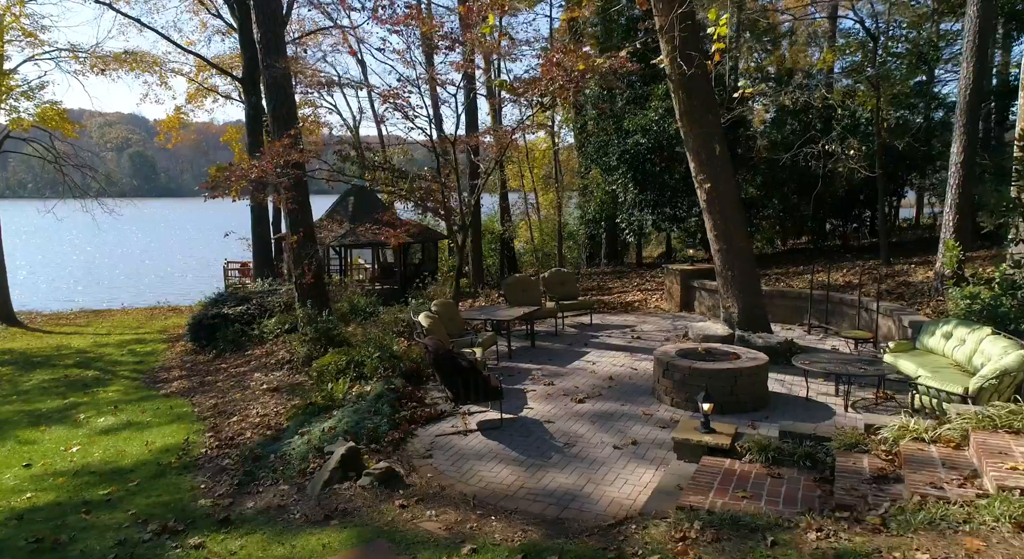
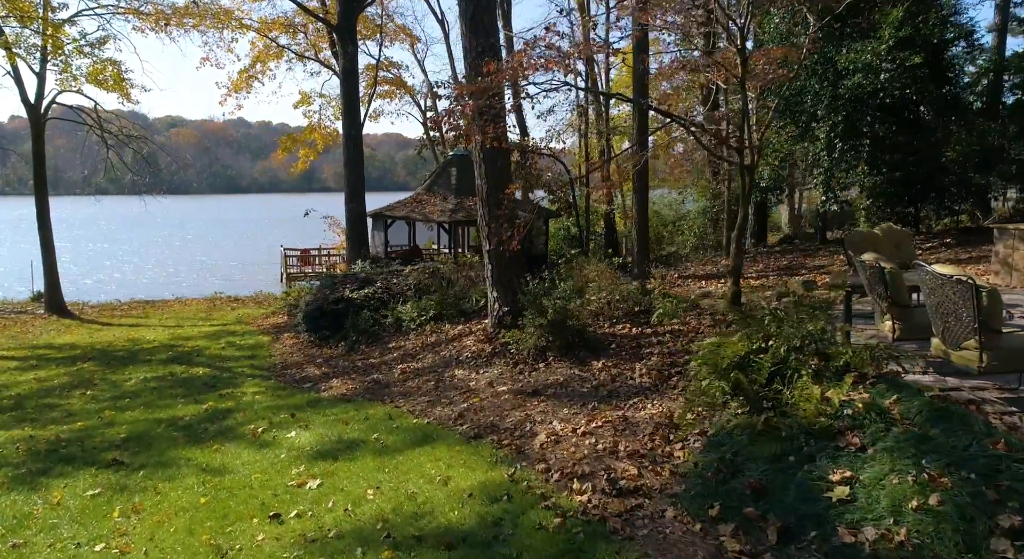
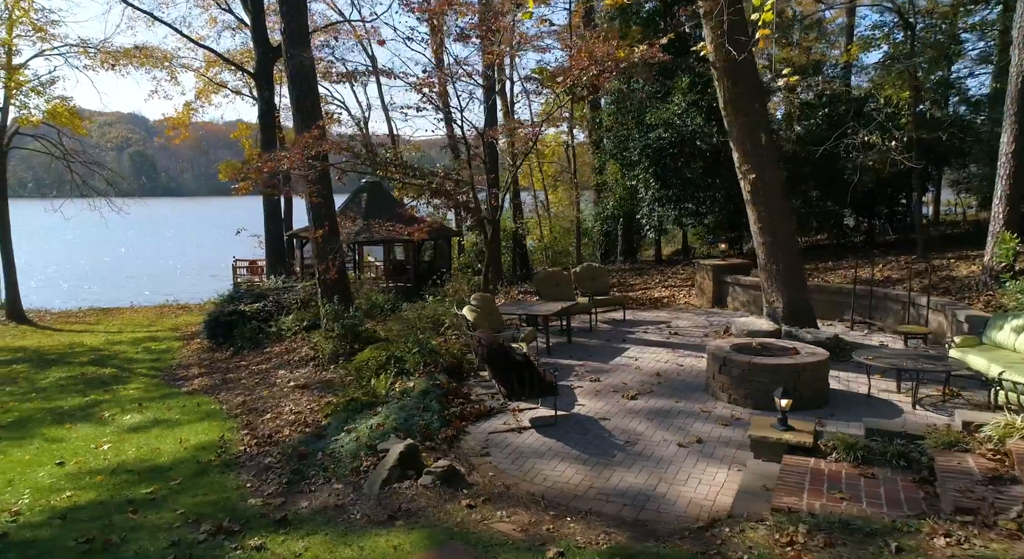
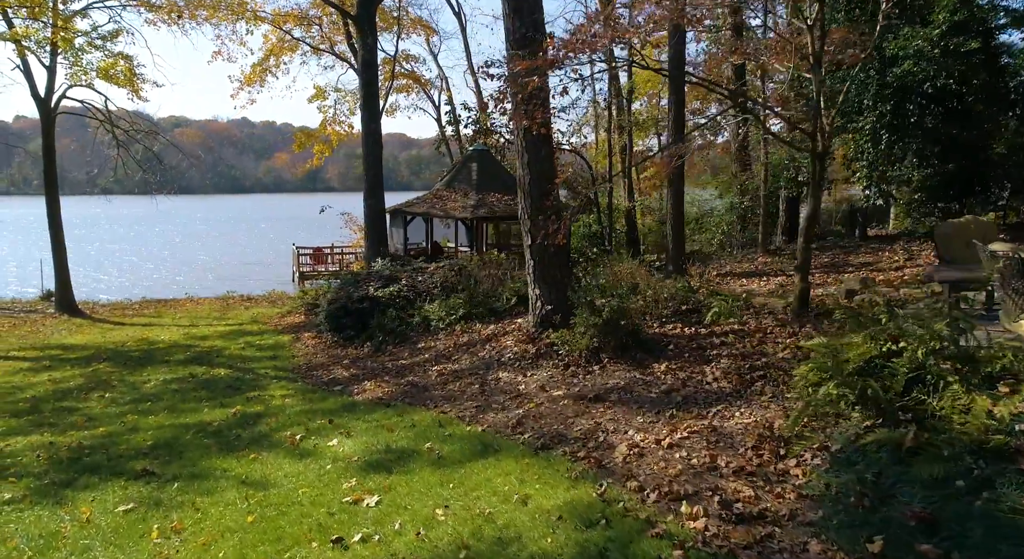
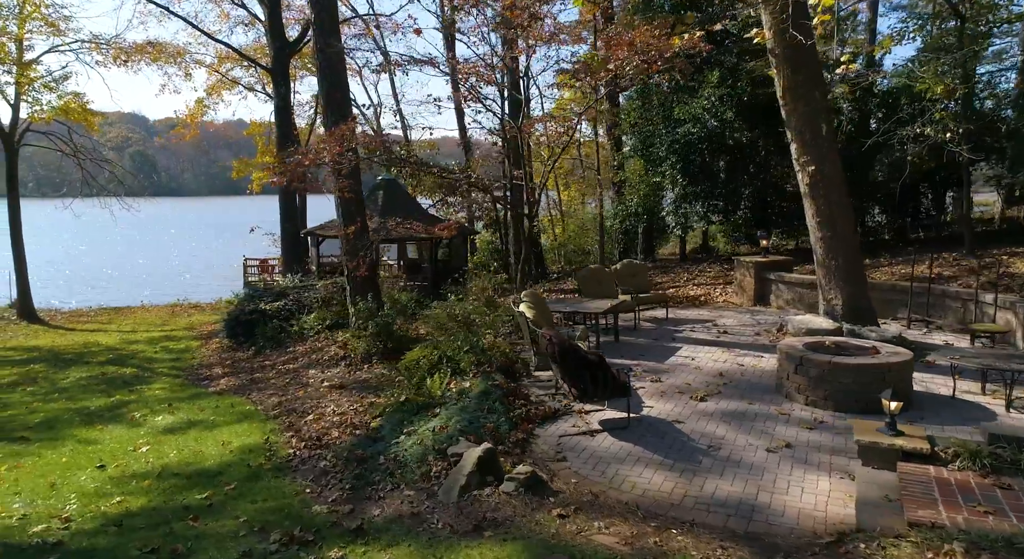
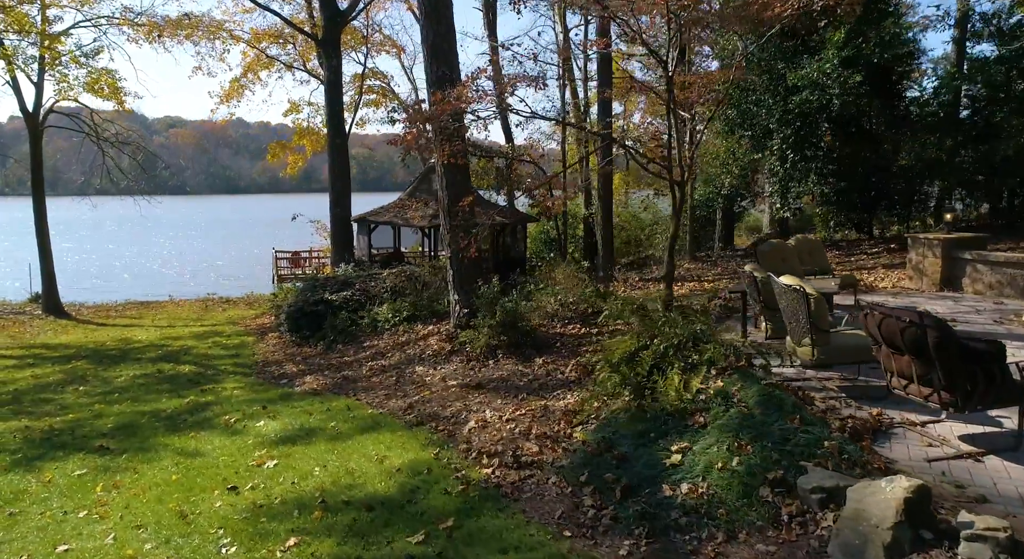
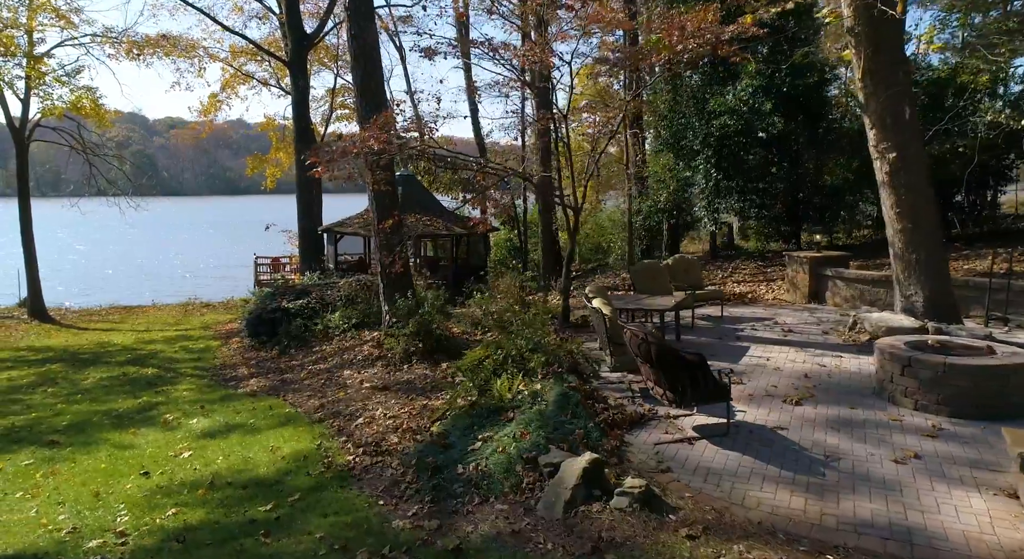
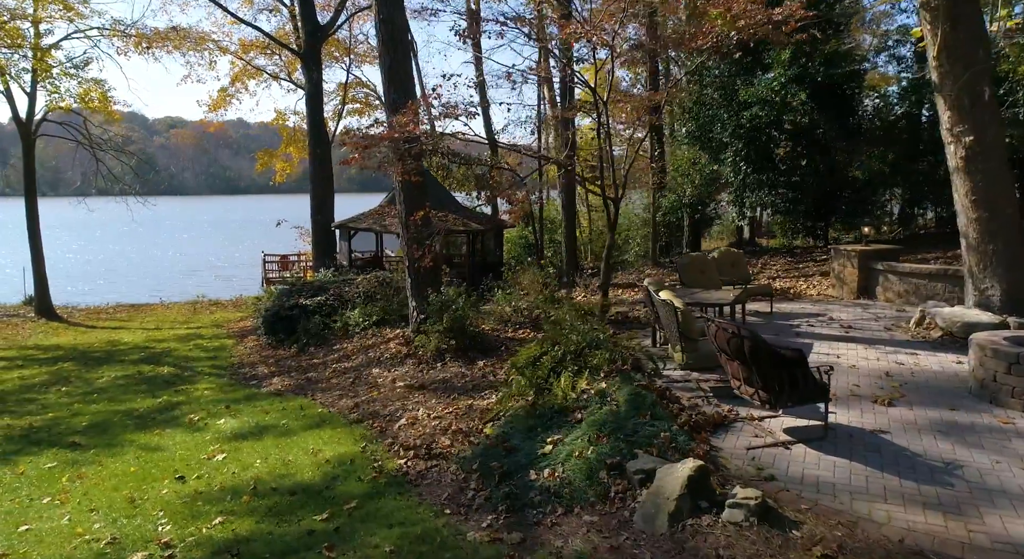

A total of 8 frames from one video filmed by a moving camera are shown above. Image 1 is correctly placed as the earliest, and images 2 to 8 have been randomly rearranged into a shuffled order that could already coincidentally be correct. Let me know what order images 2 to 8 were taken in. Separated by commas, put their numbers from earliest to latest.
3, 5, 7, 8, 6, 2, 4
